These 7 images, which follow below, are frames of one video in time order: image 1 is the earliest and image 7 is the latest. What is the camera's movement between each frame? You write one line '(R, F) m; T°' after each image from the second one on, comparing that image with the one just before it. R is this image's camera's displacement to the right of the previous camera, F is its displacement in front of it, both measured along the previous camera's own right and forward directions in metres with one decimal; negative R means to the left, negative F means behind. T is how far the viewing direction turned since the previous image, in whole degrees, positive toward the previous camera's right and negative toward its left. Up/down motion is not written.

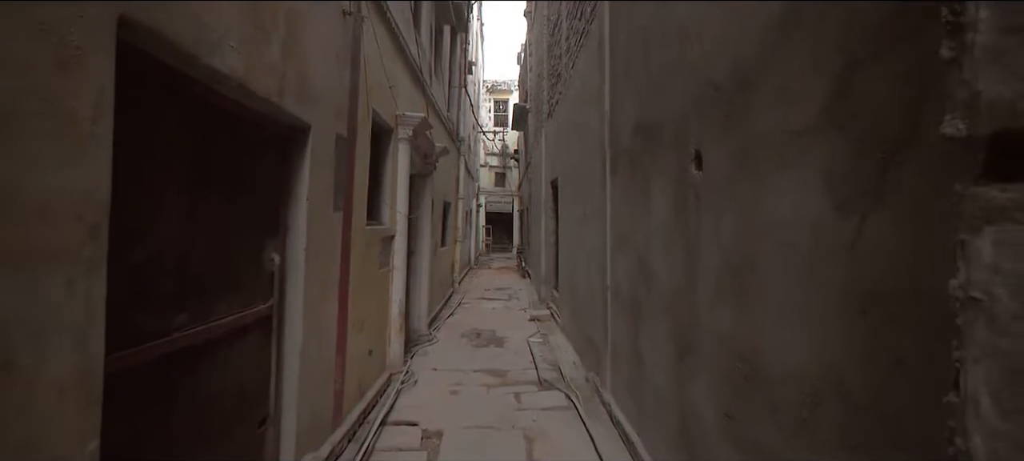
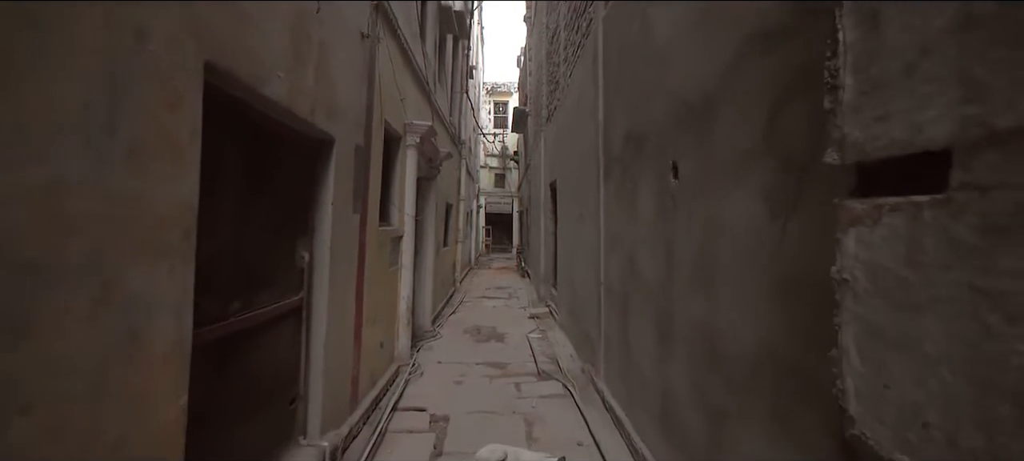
(0.0, -0.2) m; 0°
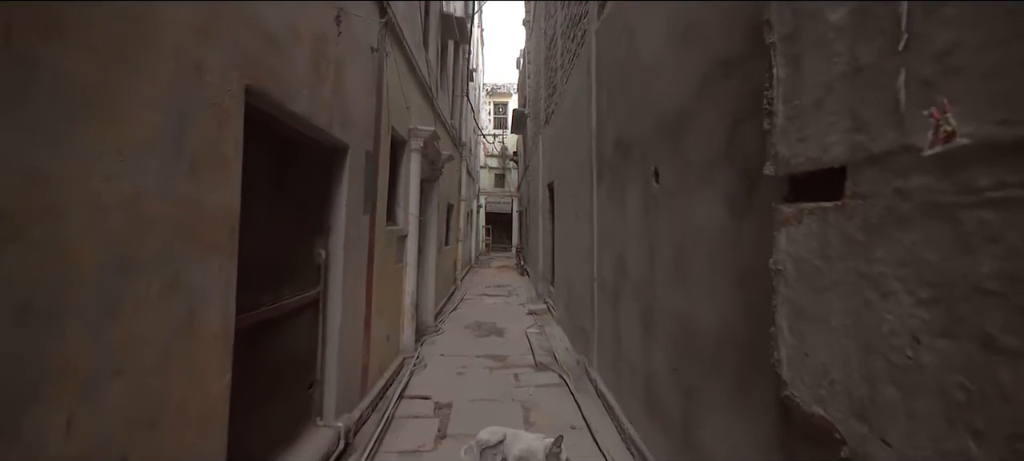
(0.0, -0.2) m; 0°
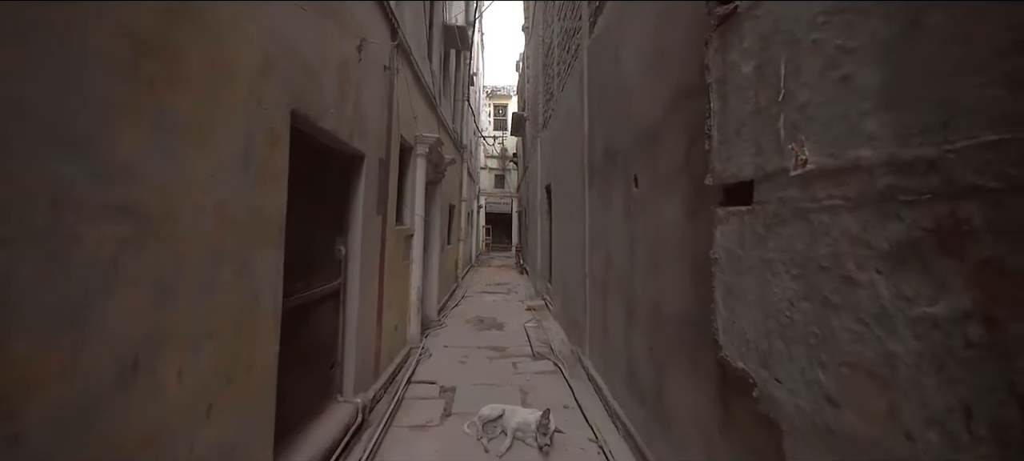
(0.0, -0.3) m; 0°
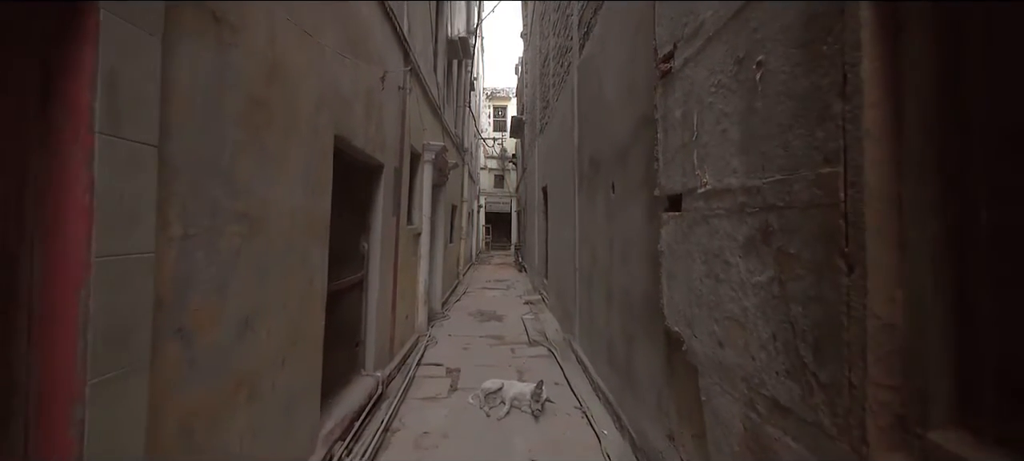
(0.0, -0.4) m; 0°
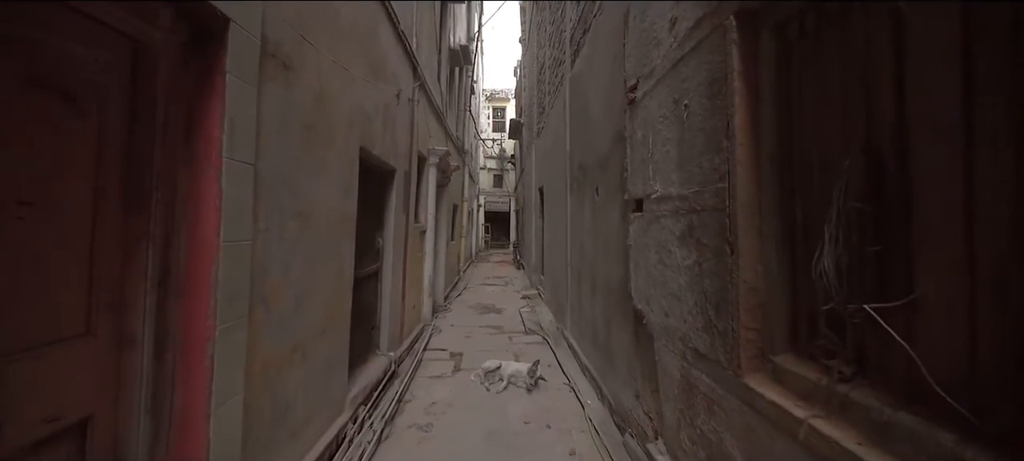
(0.0, -0.4) m; 0°
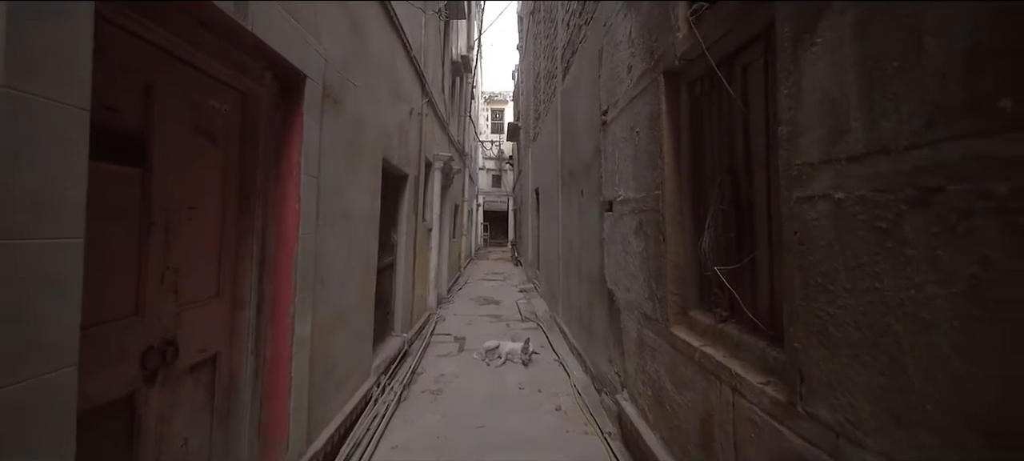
(0.0, -0.5) m; 0°
